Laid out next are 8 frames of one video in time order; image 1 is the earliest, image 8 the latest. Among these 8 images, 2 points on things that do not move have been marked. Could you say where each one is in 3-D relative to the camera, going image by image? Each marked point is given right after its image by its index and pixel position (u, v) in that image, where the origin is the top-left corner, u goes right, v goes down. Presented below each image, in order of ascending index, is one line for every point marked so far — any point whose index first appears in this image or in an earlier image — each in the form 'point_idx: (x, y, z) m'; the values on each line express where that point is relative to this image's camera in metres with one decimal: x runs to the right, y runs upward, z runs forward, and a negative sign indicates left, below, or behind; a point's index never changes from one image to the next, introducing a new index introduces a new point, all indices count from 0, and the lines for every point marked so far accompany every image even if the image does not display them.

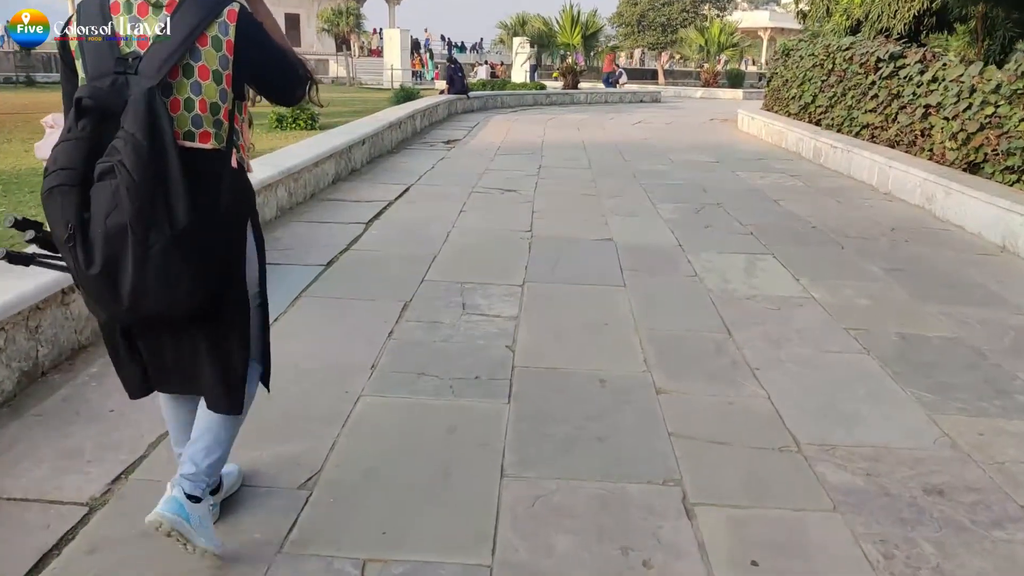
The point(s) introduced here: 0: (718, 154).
0: (+2.5, +1.6, +10.0) m
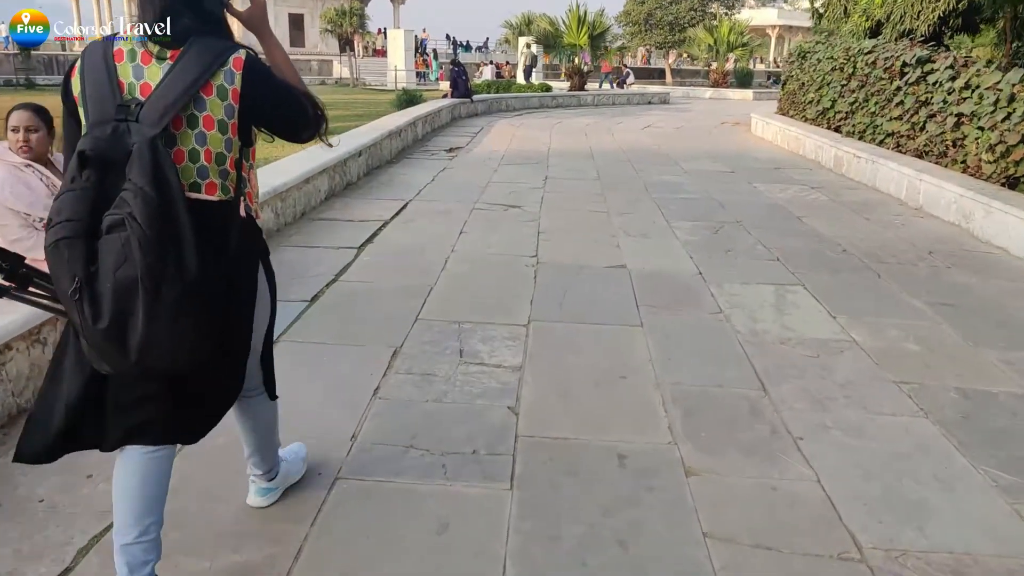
0: (+2.6, +1.5, +9.6) m
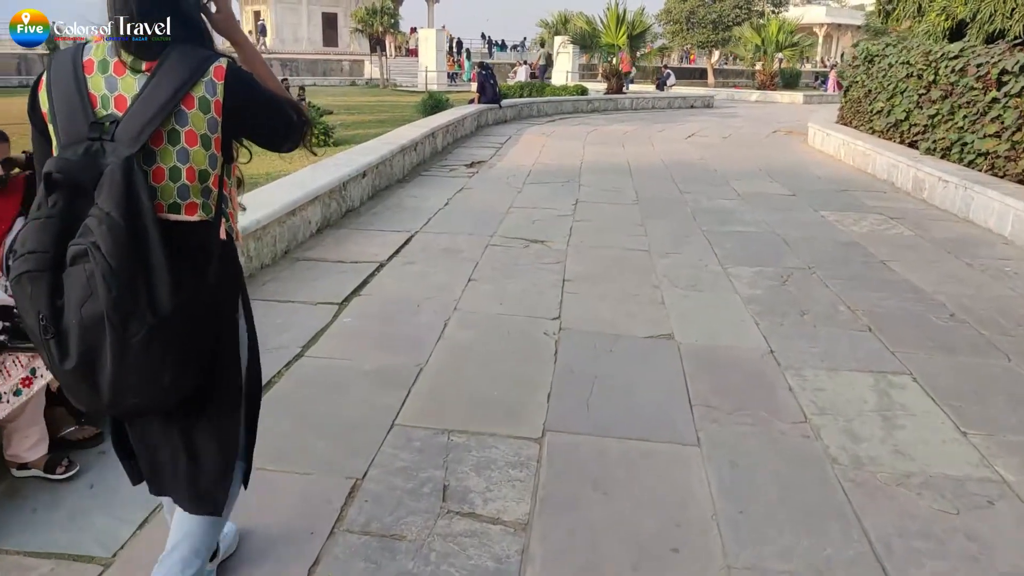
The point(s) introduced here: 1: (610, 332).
0: (+2.9, +1.1, +8.5) m
1: (+0.4, -0.2, +3.7) m
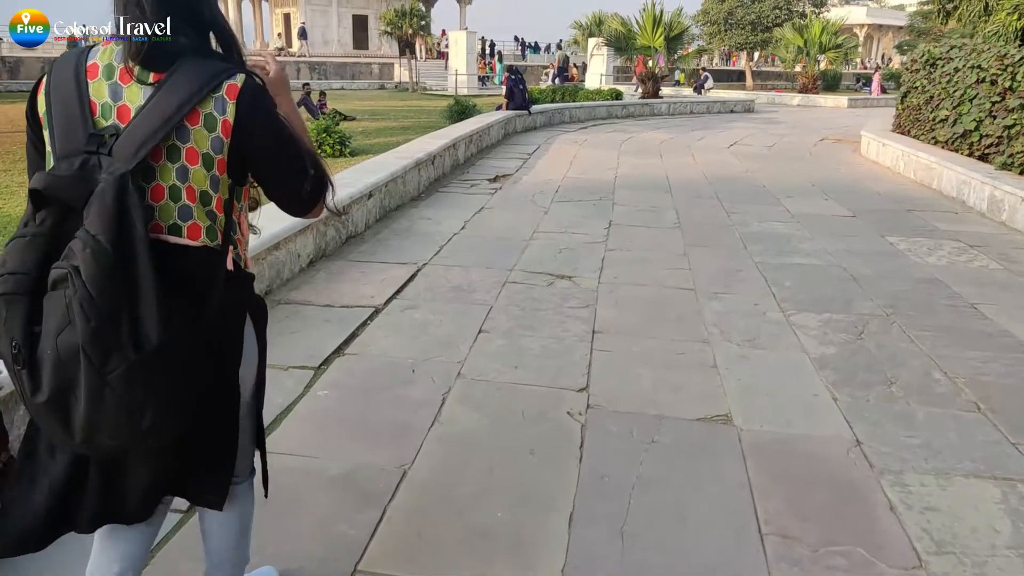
0: (+3.1, +0.8, +7.6) m
1: (+0.5, -0.5, +3.0) m
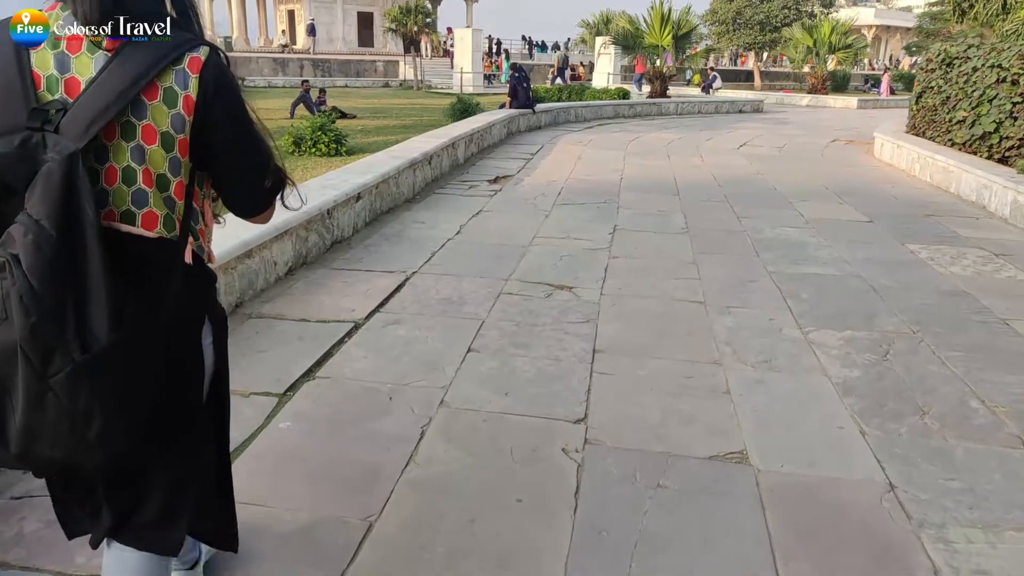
0: (+3.1, +0.7, +7.3) m
1: (+0.5, -0.5, +2.6) m
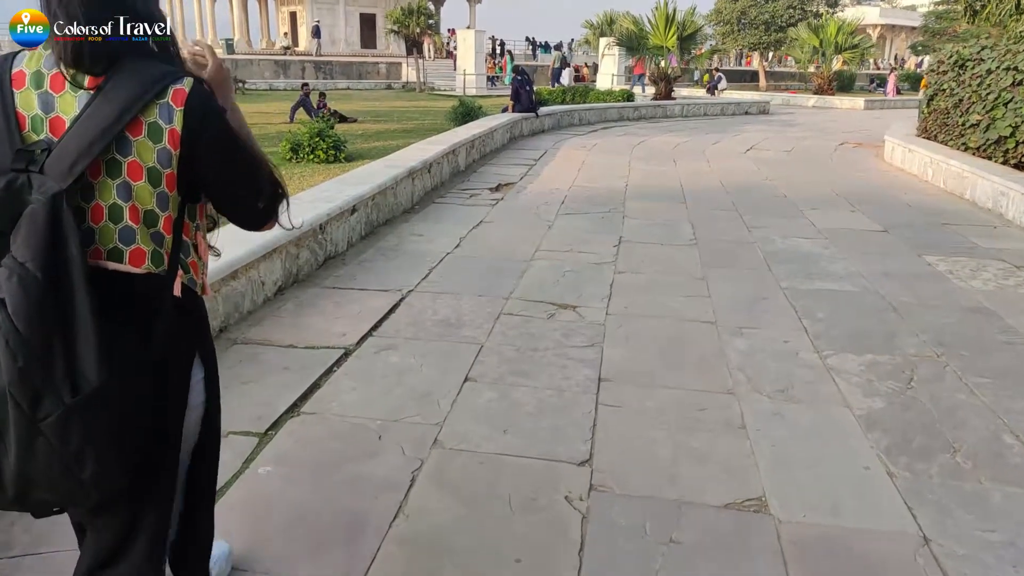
0: (+3.2, +0.6, +7.0) m
1: (+0.5, -0.6, +2.4) m
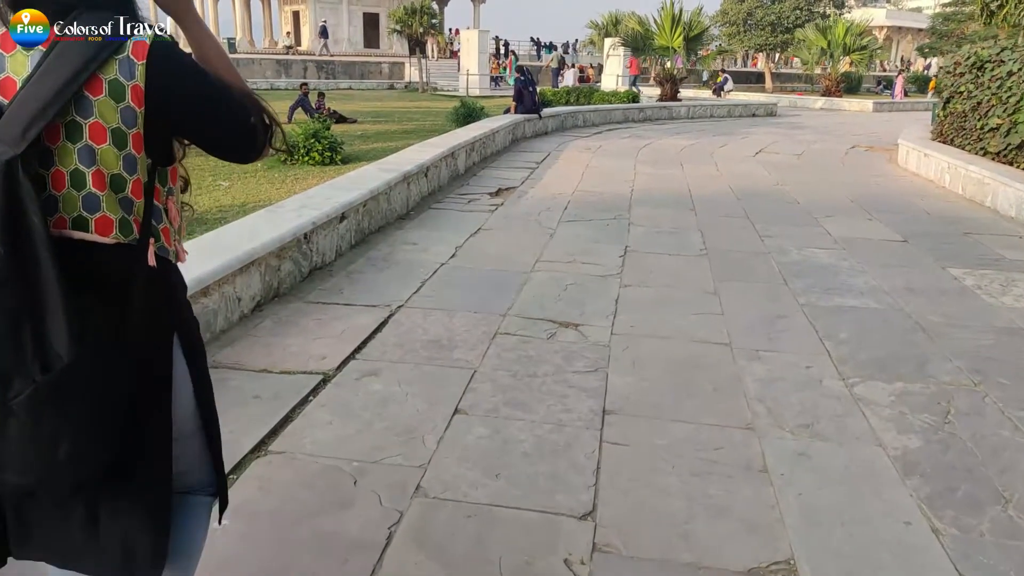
0: (+3.2, +0.5, +6.7) m
1: (+0.4, -0.7, +2.1) m
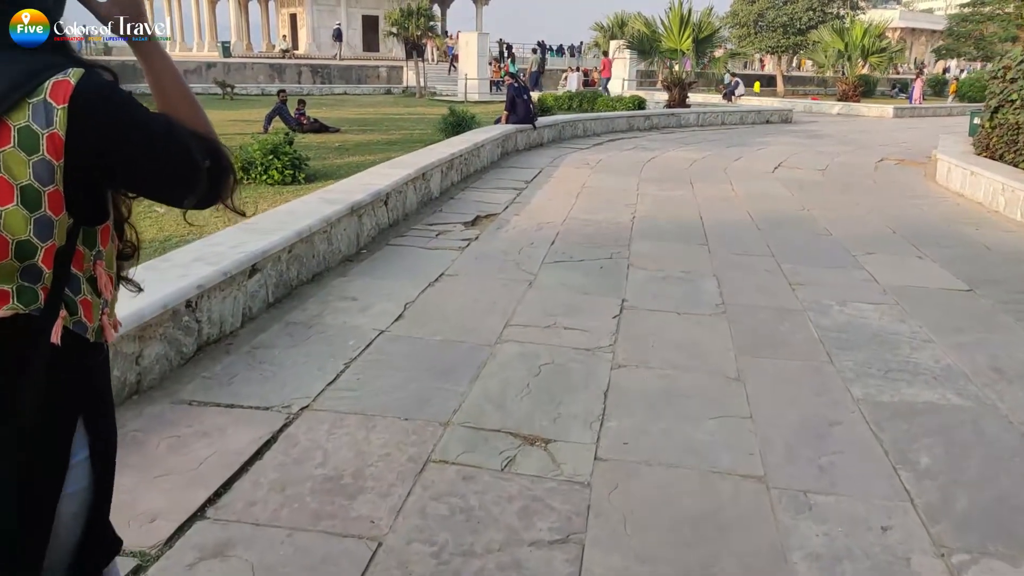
0: (+3.0, +0.2, +5.5) m
1: (+0.2, -1.0, +1.0) m
